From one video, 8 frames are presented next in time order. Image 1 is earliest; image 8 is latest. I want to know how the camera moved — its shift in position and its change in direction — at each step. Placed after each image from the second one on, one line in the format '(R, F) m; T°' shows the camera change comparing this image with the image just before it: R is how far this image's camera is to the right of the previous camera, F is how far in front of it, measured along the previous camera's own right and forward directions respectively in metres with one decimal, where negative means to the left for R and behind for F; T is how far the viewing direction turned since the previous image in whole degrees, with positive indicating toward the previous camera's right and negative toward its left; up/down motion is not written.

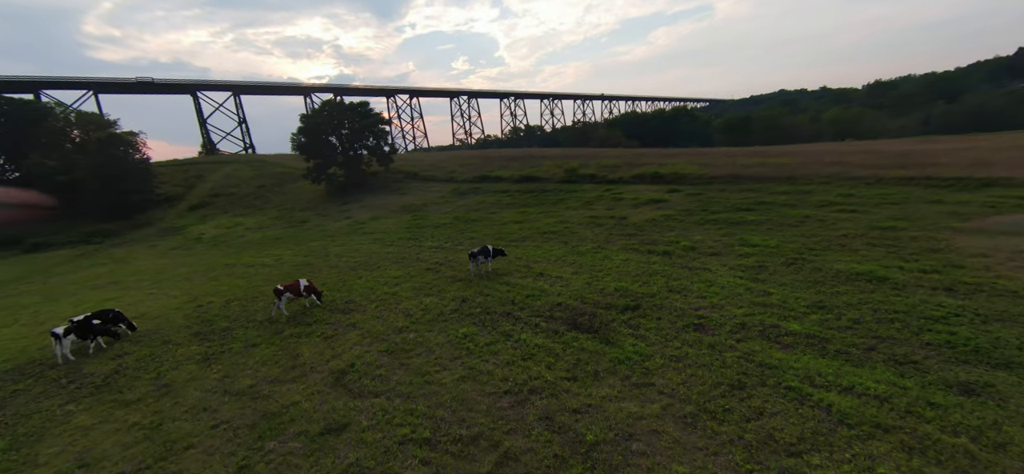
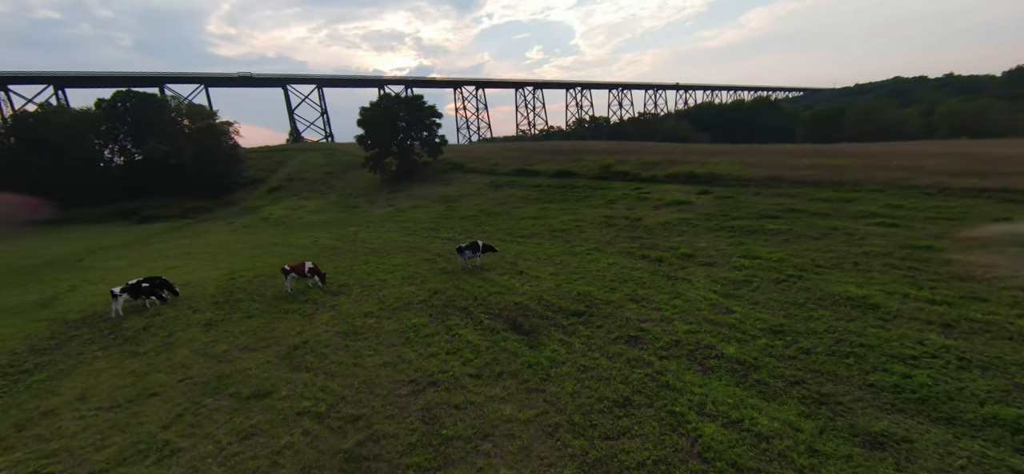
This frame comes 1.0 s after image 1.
(+3.3, -0.1) m; -10°
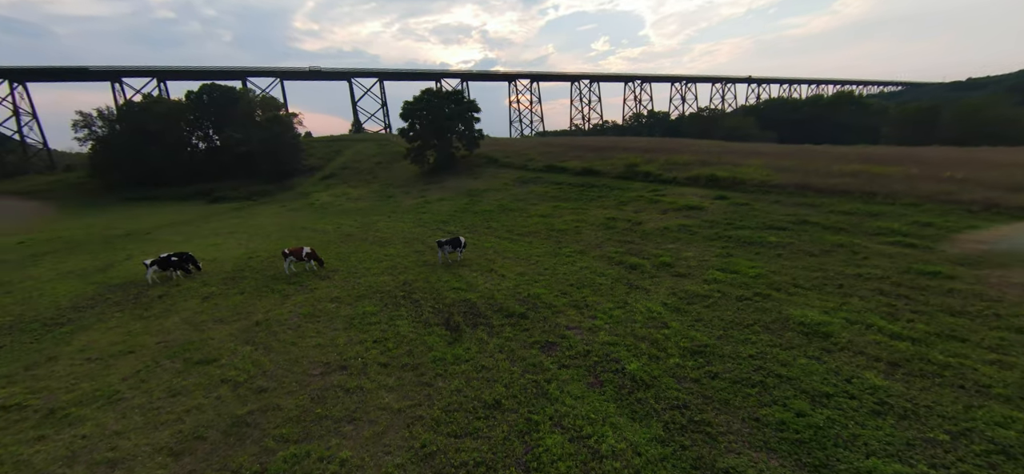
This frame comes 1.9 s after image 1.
(+3.4, -0.1) m; -9°
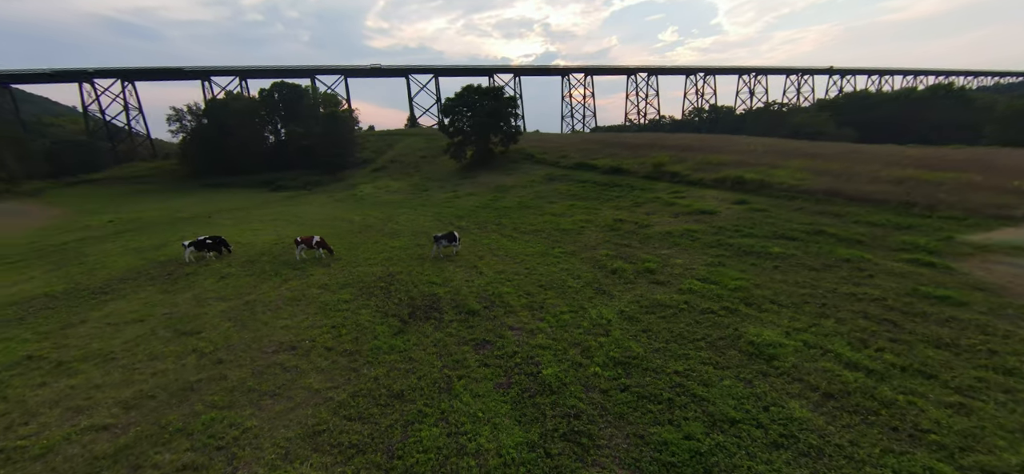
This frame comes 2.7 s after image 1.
(+3.0, 0.0) m; -9°
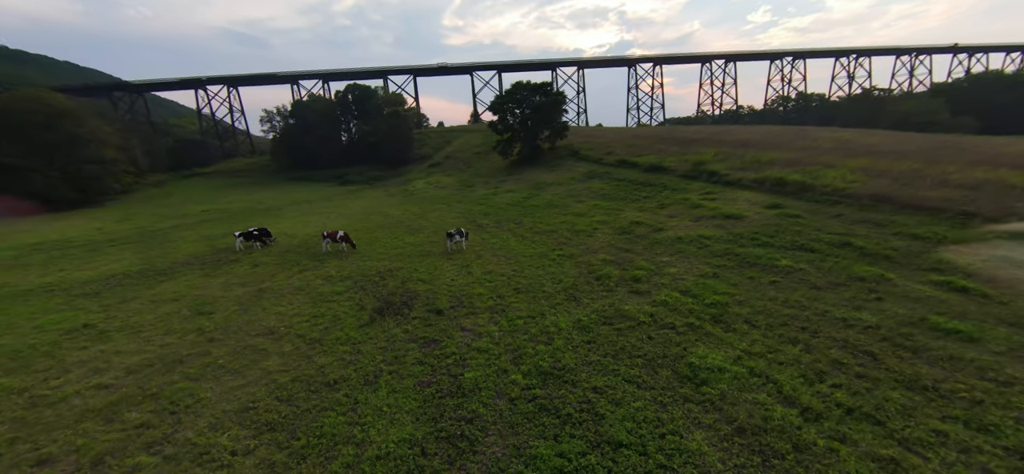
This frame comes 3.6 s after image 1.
(+3.2, +0.1) m; -10°
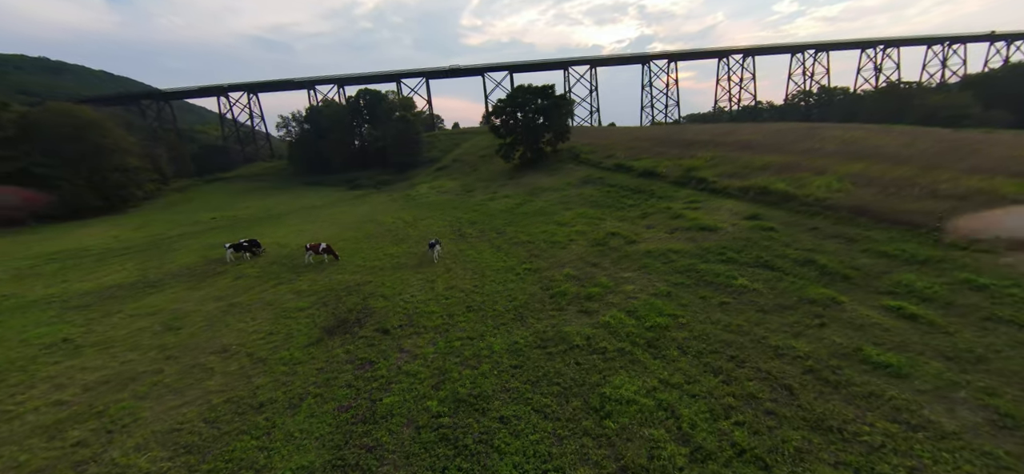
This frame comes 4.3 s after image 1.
(+2.4, 0.0) m; -4°
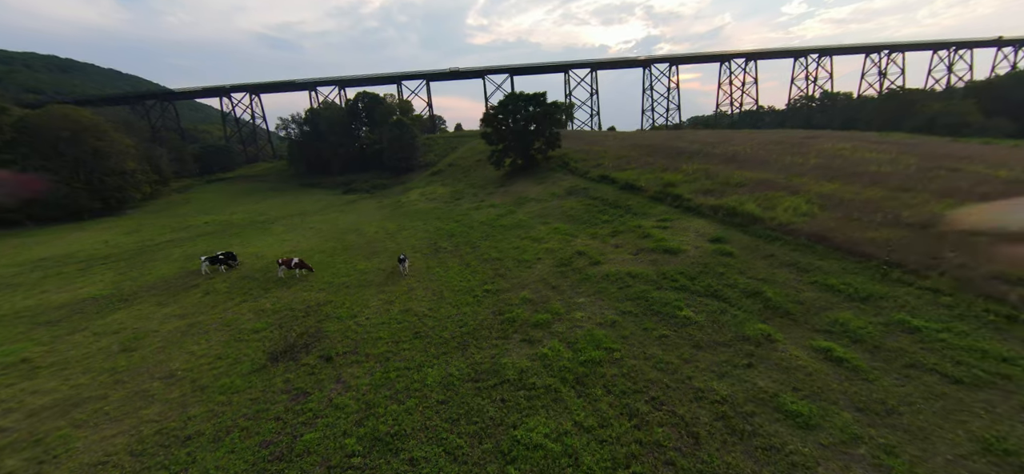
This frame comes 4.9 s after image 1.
(+2.0, -0.1) m; -1°
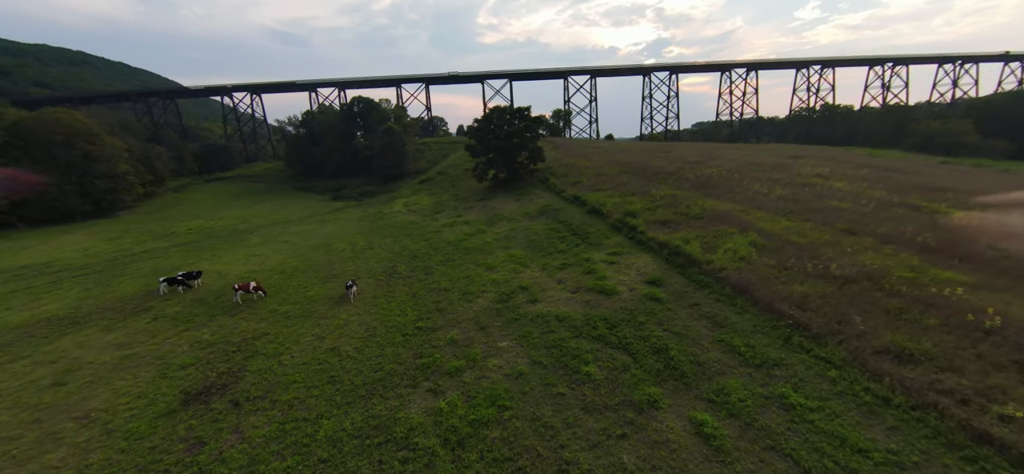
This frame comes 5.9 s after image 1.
(+3.3, -0.1) m; -2°
